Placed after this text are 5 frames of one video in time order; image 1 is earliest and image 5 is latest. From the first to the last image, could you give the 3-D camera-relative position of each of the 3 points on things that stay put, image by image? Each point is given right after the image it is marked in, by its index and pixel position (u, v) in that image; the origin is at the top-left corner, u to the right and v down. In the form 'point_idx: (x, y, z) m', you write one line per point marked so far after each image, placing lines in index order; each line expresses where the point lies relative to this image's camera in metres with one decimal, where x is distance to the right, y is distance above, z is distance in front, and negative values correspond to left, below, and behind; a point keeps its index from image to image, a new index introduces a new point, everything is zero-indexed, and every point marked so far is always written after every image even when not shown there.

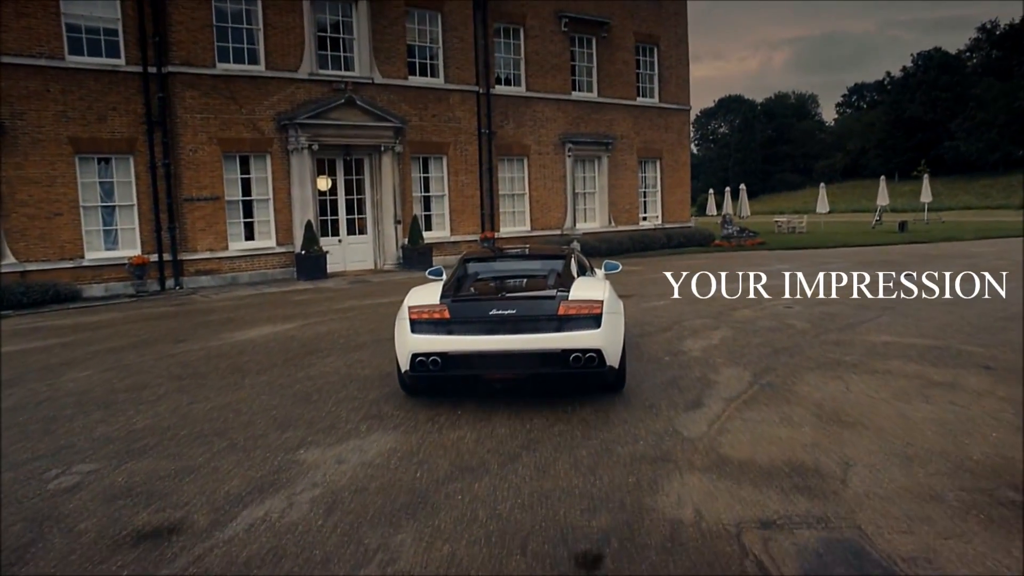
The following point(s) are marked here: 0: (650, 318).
0: (+1.7, -0.4, +9.7) m
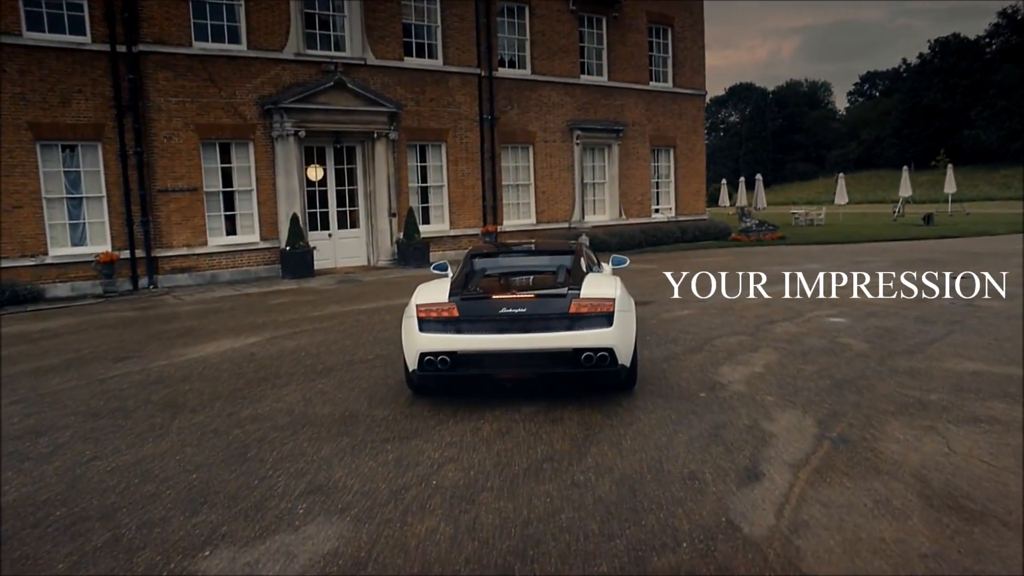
0: (+1.7, -0.5, +8.2) m
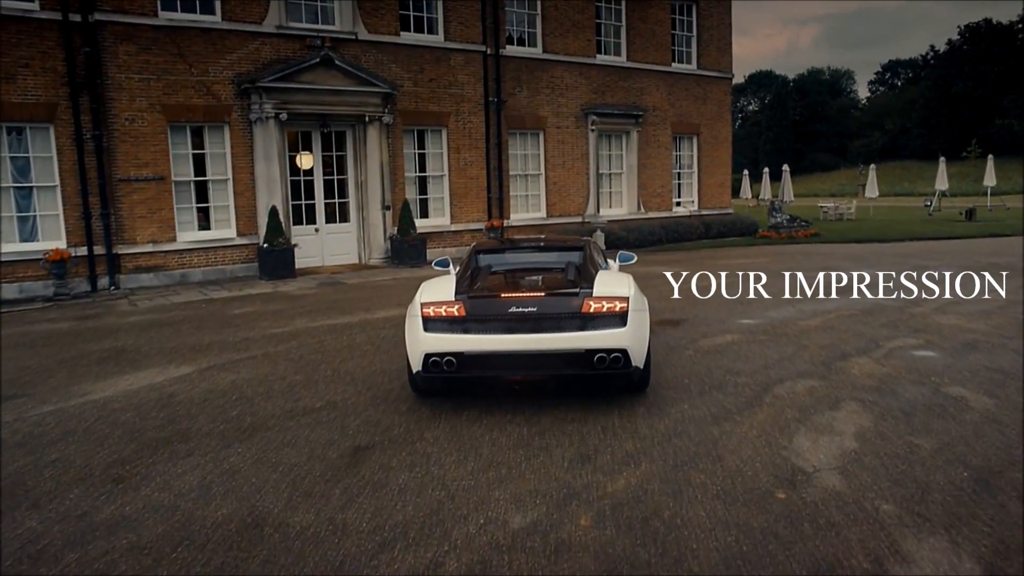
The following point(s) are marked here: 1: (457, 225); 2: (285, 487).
0: (+1.7, -0.7, +6.3) m
1: (-1.3, +1.5, +18.3) m
2: (-1.2, -1.1, +4.2) m
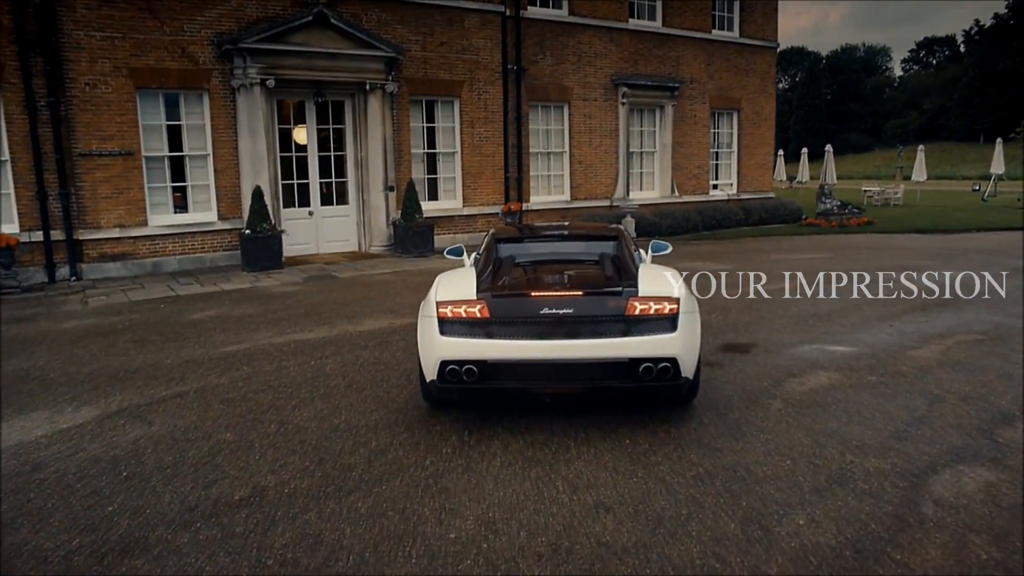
0: (+1.8, -0.9, +4.3) m
1: (-0.9, +1.7, +16.3) m
2: (-1.2, -1.3, +2.3) m
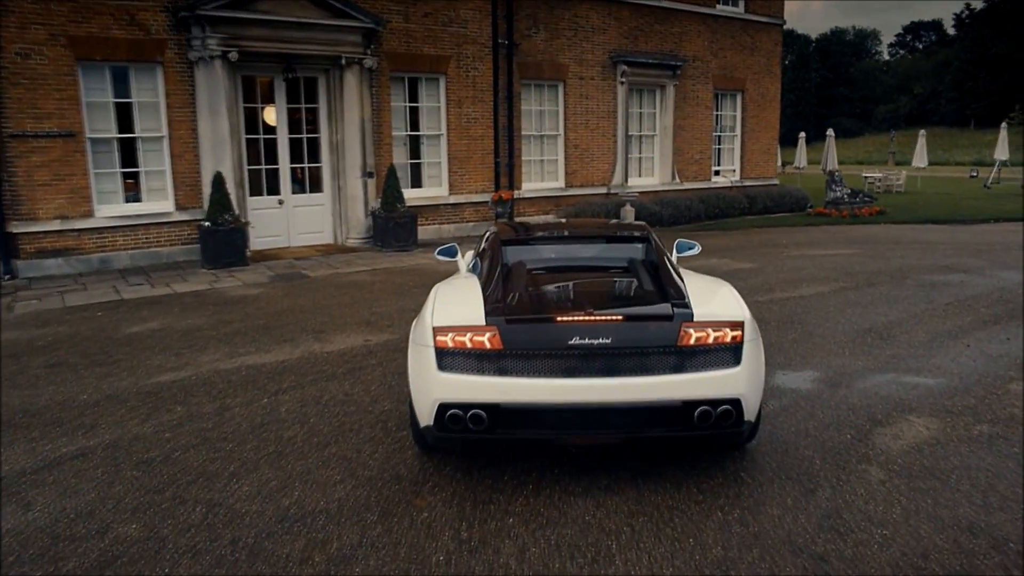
0: (+1.9, -1.1, +3.0) m
1: (-1.1, +1.8, +14.9) m
2: (-1.1, -1.5, +1.0) m
